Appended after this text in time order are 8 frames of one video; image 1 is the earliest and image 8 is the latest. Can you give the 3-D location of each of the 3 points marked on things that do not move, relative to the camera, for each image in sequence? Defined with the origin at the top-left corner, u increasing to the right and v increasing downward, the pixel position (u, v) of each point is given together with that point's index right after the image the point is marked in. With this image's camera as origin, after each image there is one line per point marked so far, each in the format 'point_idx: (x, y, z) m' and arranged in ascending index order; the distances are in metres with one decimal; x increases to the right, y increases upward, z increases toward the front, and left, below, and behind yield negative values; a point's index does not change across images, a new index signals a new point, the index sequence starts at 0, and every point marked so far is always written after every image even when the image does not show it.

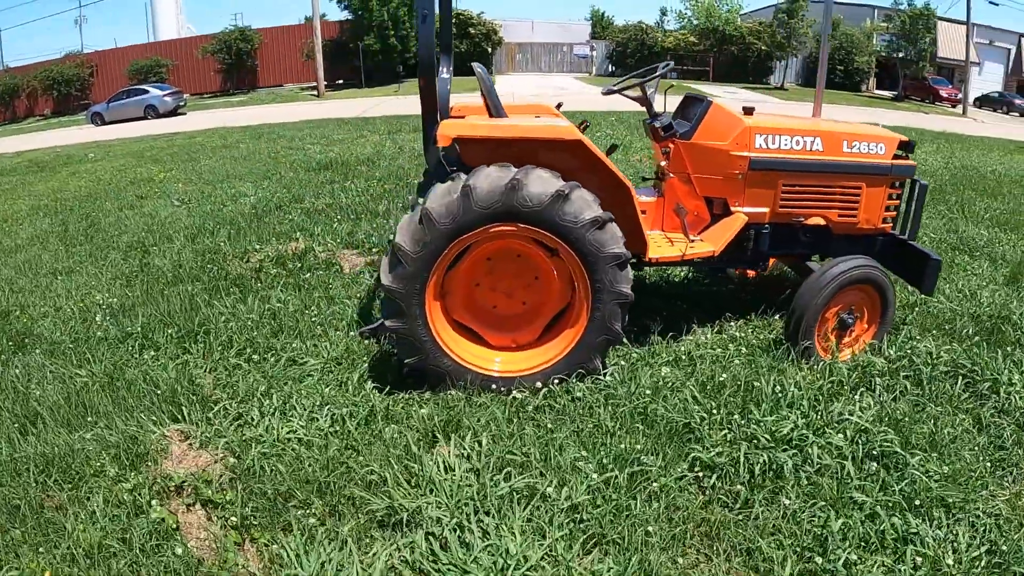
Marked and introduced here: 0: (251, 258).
0: (-1.7, +0.2, +5.4) m
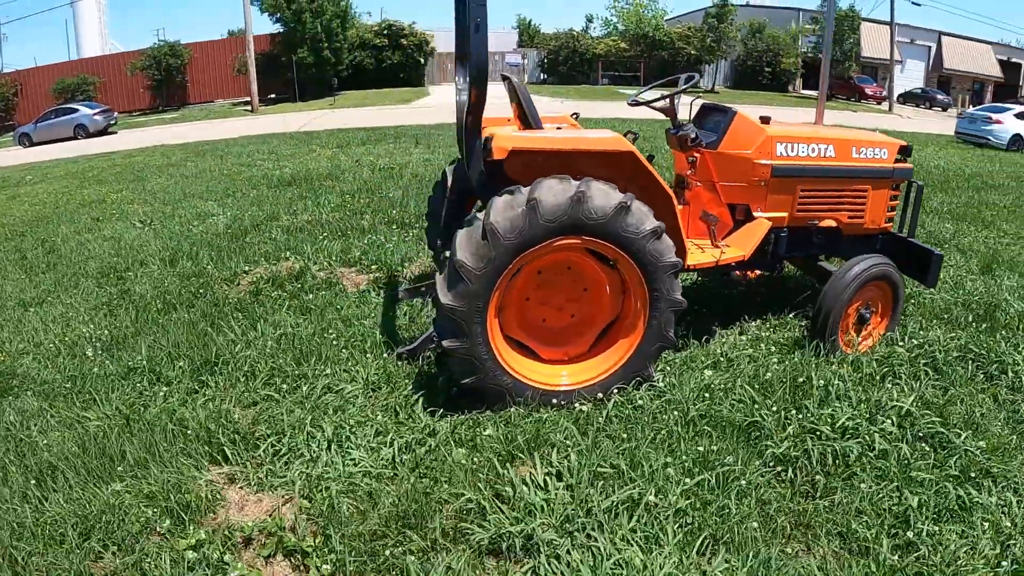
0: (-1.6, 0.0, +5.0) m
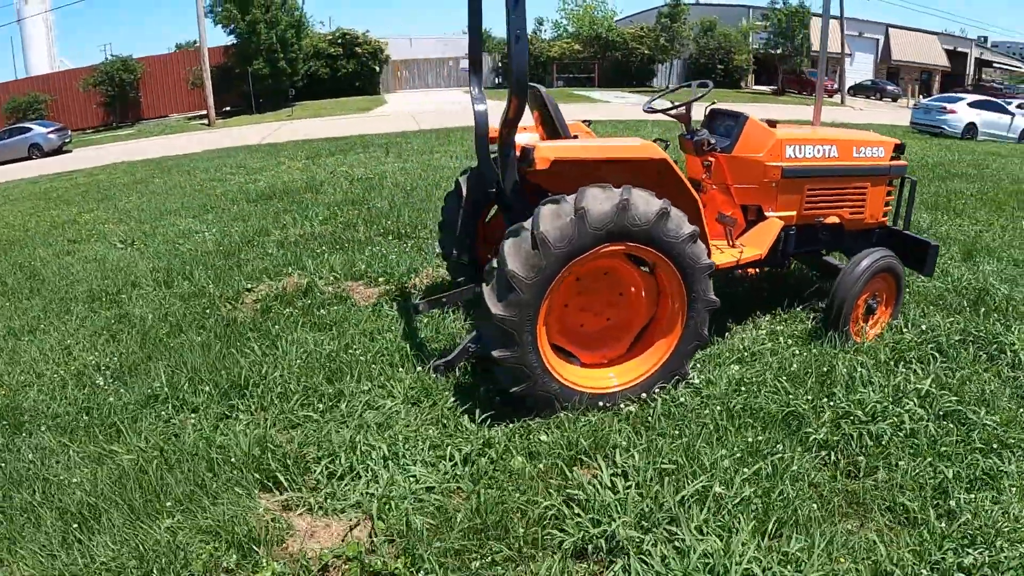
0: (-1.5, -0.1, +4.9) m
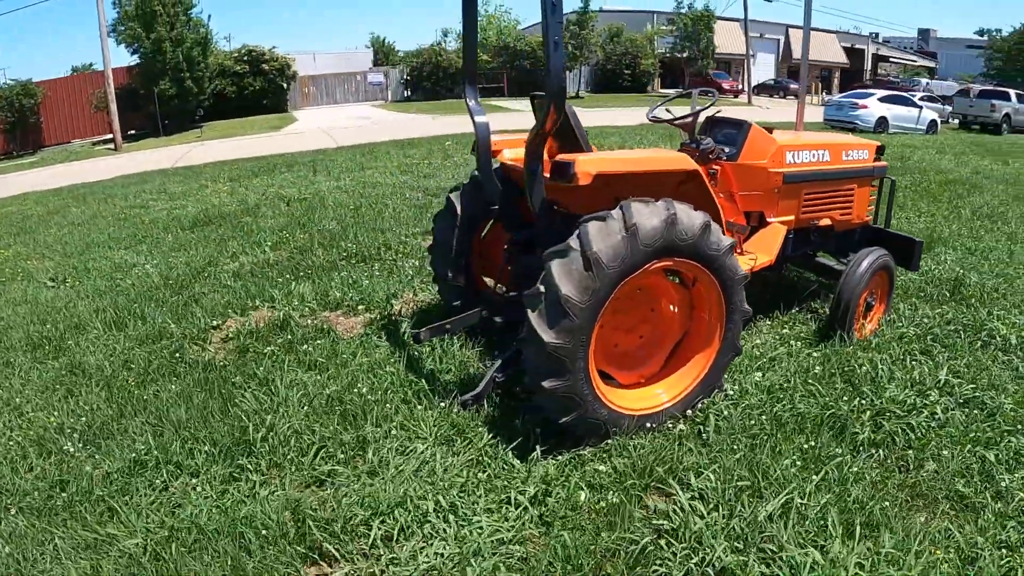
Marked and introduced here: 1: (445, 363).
0: (-1.6, -0.3, +4.4) m
1: (-0.3, -0.4, +3.8) m
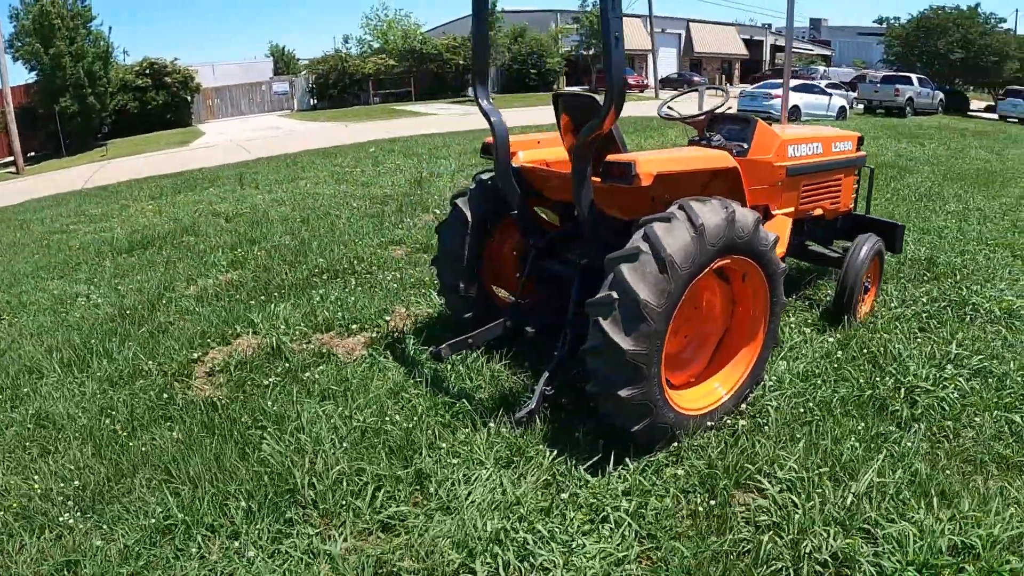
0: (-1.5, -0.4, +4.0) m
1: (-0.2, -0.4, +3.6) m
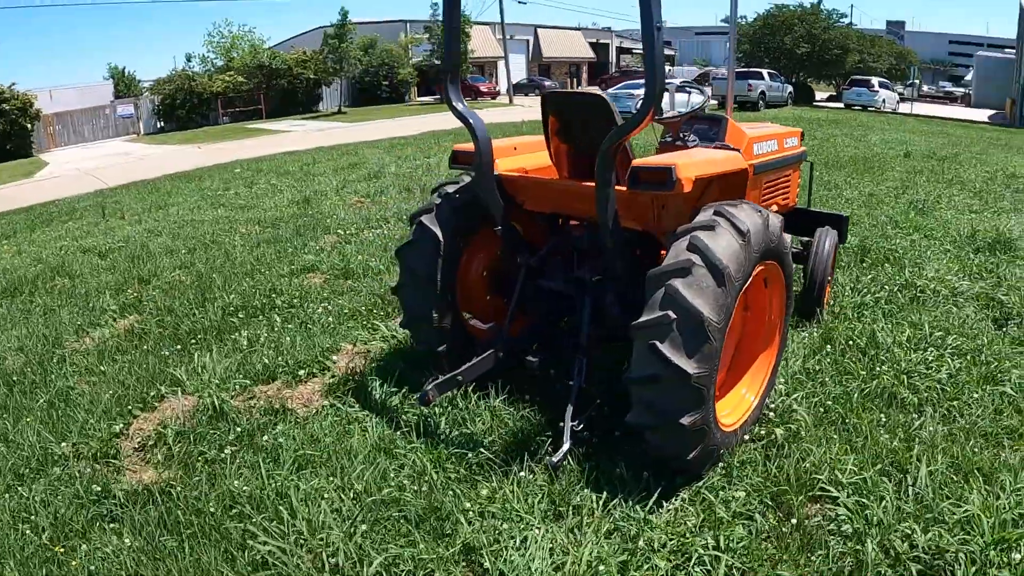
0: (-1.5, -0.7, +3.3) m
1: (-0.1, -0.5, +3.1) m
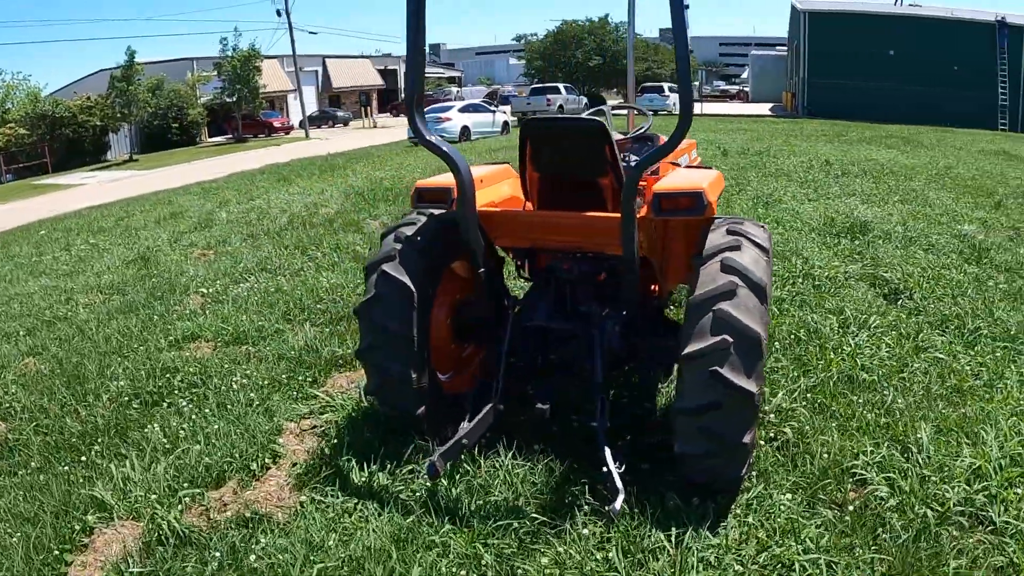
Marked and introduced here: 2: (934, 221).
0: (-1.4, -1.0, +2.7) m
1: (0.0, -0.7, +2.8) m
2: (+3.4, +0.5, +6.7) m
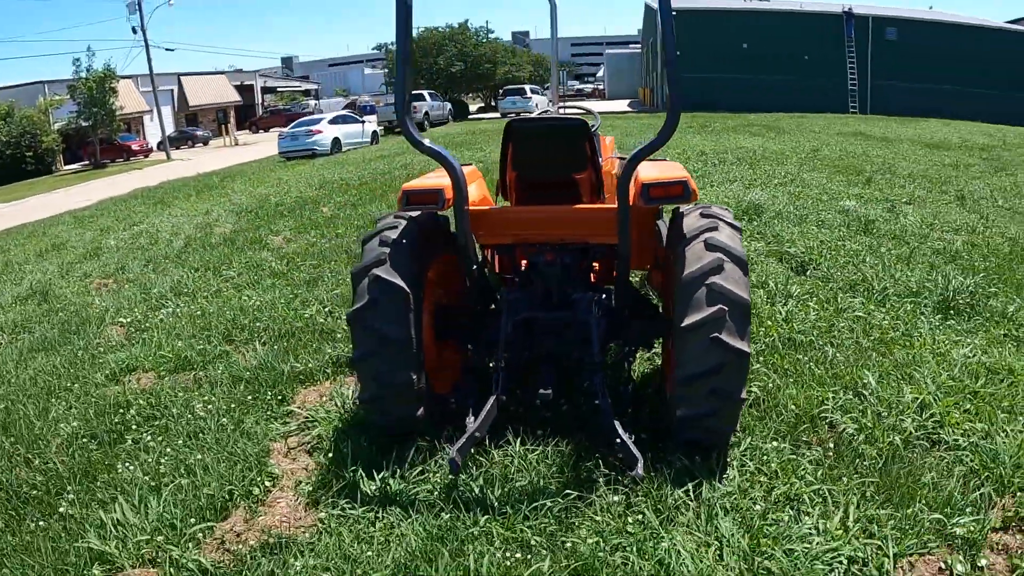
0: (-1.2, -1.1, +2.6) m
1: (0.0, -0.7, +2.9) m
2: (+2.7, +0.8, +7.3) m
